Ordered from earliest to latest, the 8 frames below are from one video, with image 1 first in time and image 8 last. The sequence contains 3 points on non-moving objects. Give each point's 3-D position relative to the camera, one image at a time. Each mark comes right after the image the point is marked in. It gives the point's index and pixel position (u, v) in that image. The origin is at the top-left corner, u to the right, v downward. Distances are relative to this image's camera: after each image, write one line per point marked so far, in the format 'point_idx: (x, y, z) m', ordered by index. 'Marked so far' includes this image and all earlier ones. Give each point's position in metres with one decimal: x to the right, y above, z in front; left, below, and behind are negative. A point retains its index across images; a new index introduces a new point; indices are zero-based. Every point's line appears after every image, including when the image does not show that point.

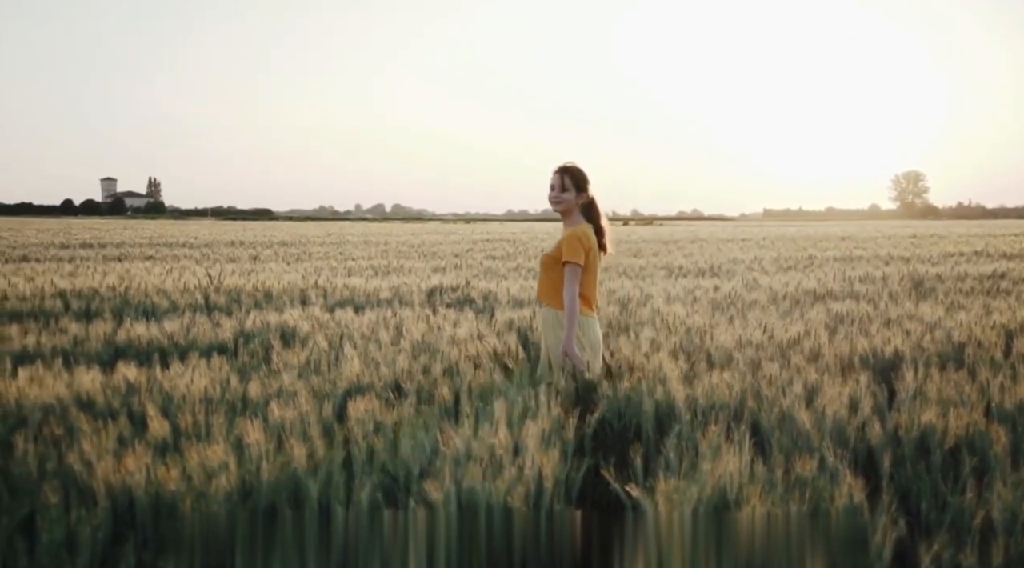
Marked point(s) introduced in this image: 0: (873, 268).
0: (+5.7, +0.3, +11.6) m
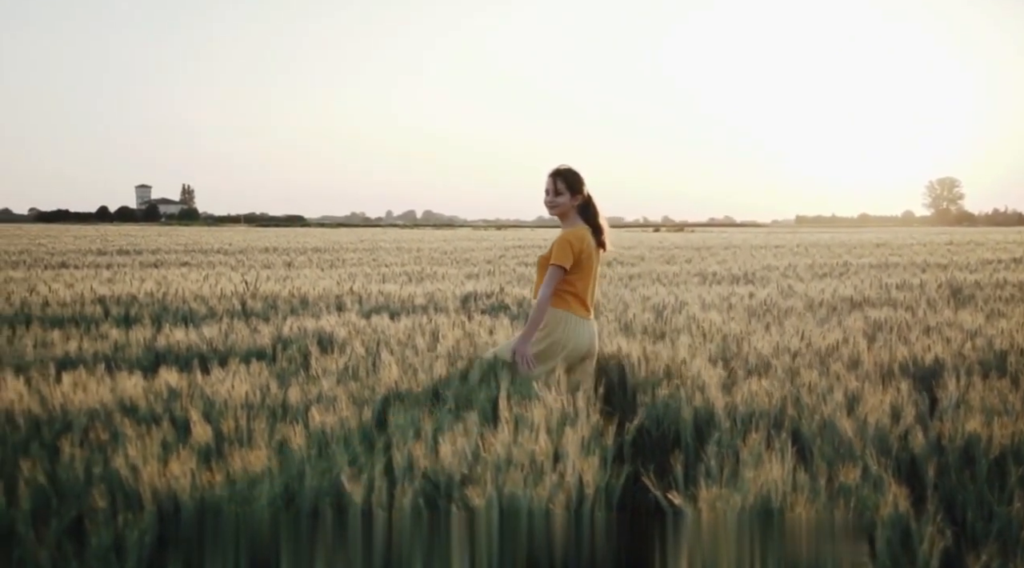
0: (+6.2, +0.2, +11.5) m
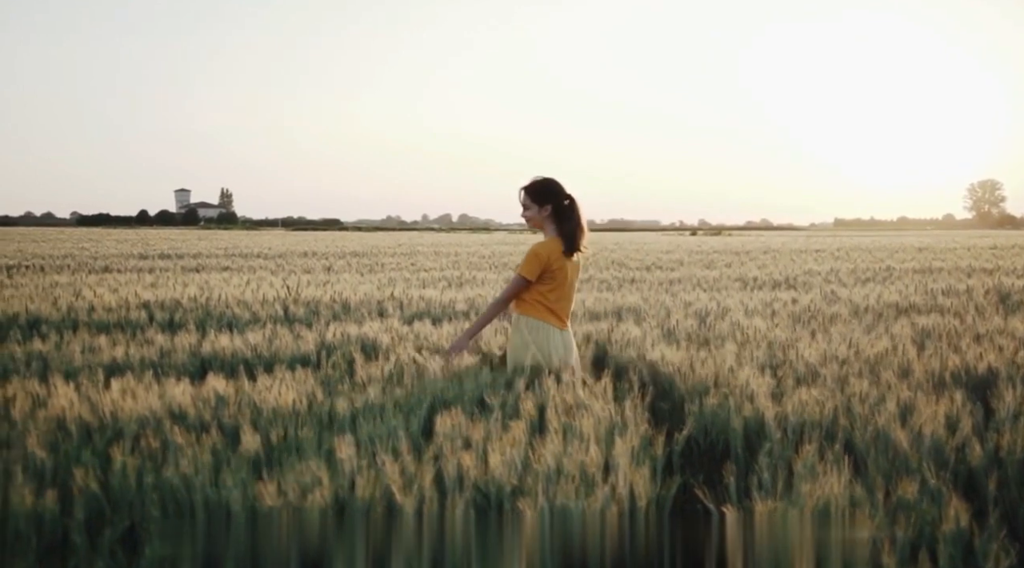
0: (+7.0, 0.0, +11.3) m
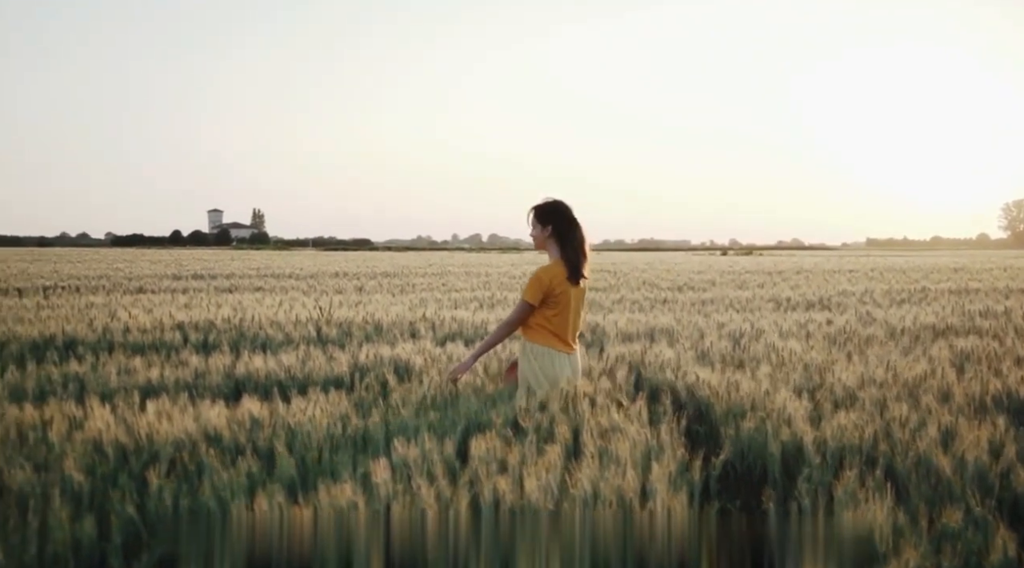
0: (+7.5, -0.3, +11.1) m
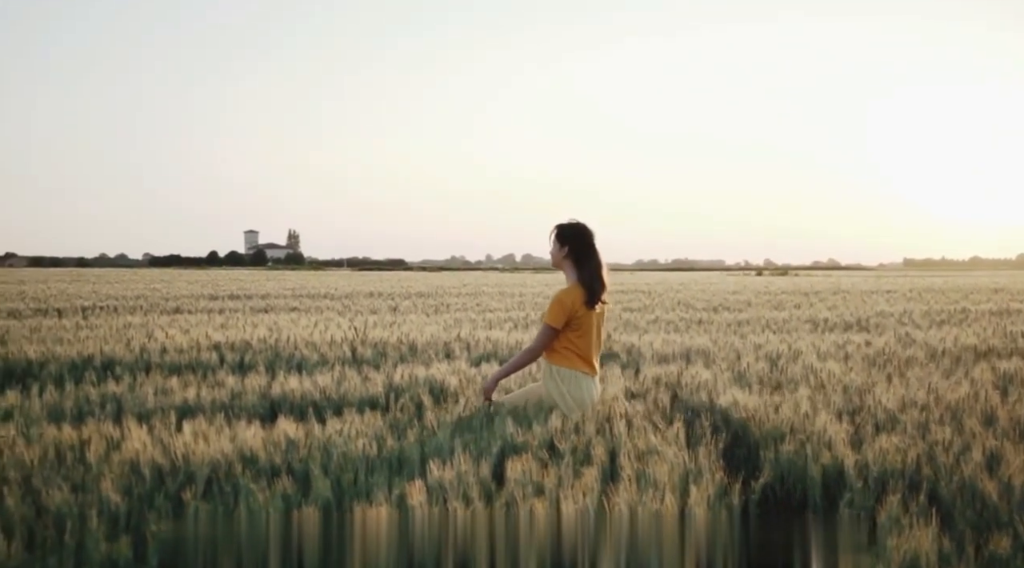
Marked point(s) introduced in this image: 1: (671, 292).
0: (+8.1, -0.6, +10.9) m
1: (+3.0, -0.2, +13.9) m
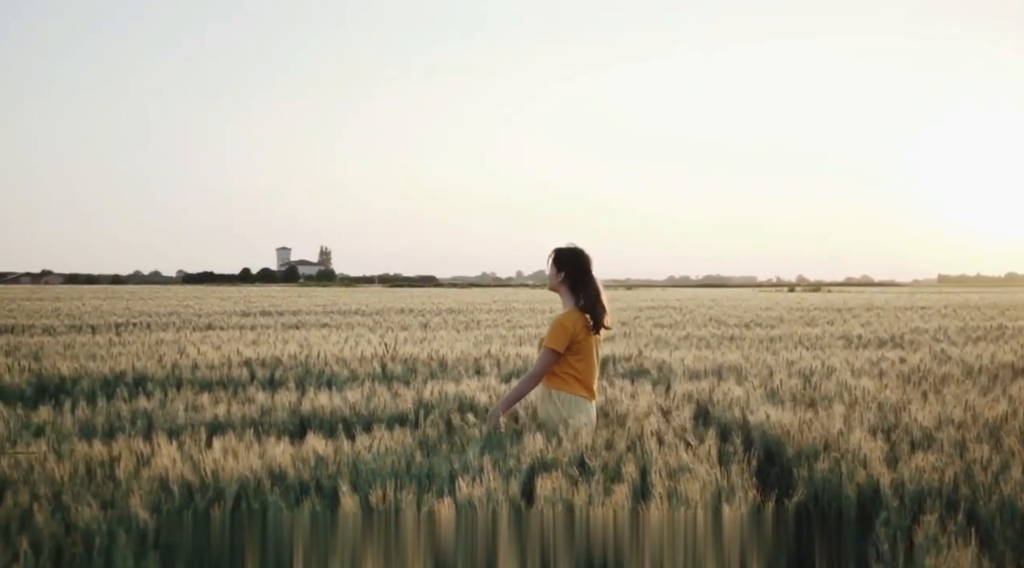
0: (+8.5, -0.8, +10.6) m
1: (+3.6, -0.5, +13.8) m
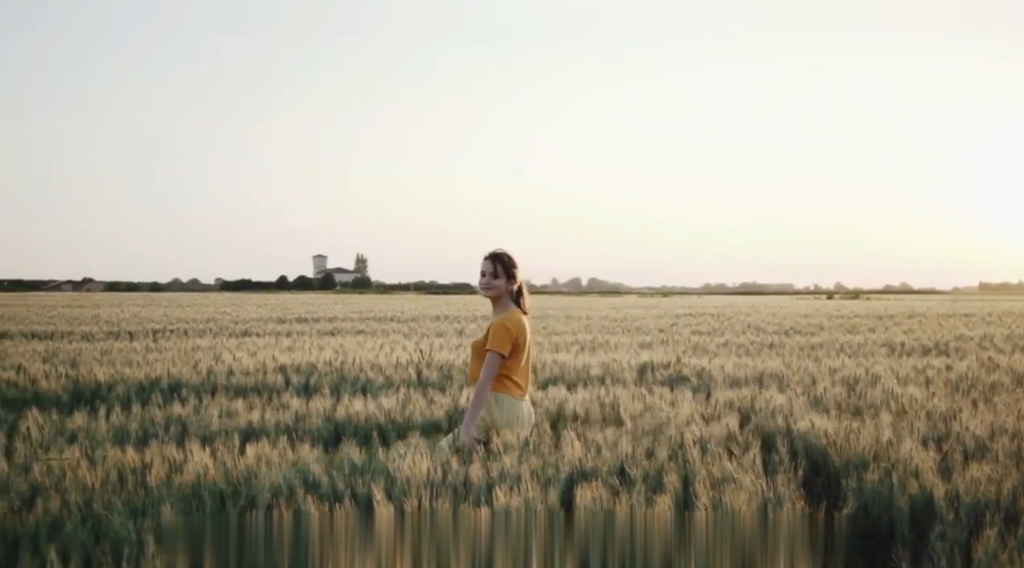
0: (+9.0, -0.8, +9.9) m
1: (+4.2, -0.5, +13.3) m
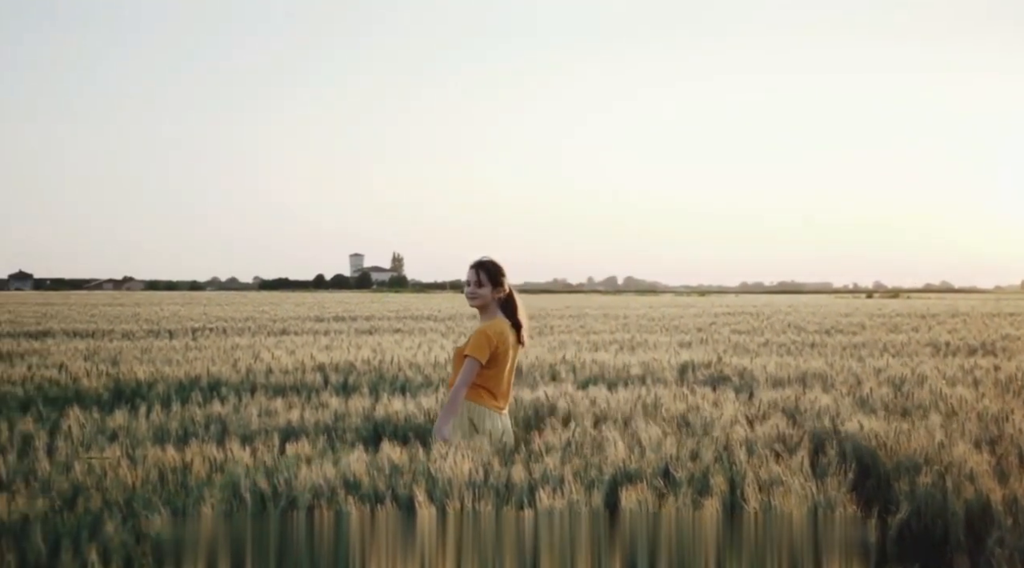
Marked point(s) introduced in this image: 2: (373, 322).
0: (+9.6, -0.7, +9.1) m
1: (+5.0, -0.5, +12.8) m
2: (-2.1, -0.6, +11.1) m
